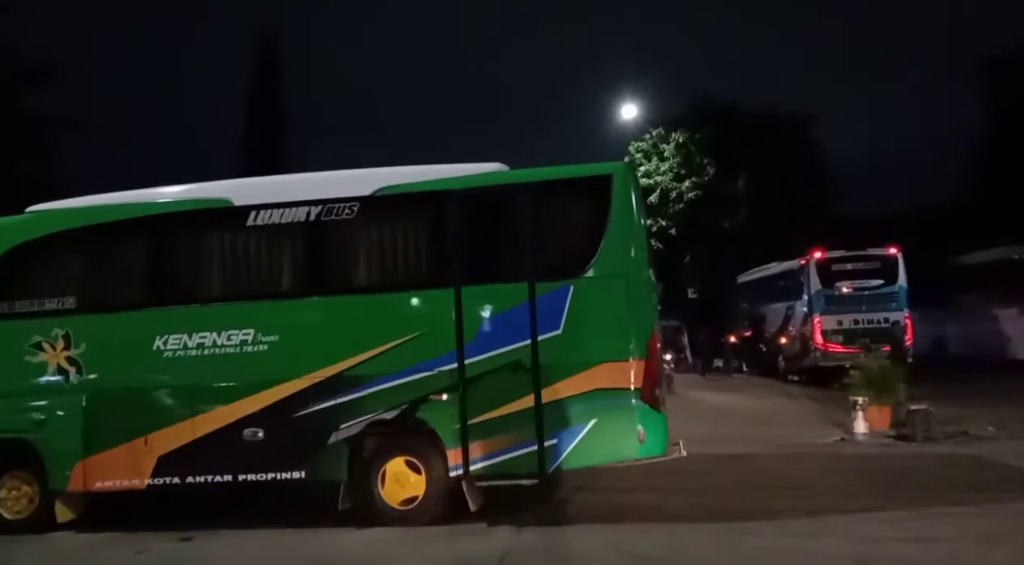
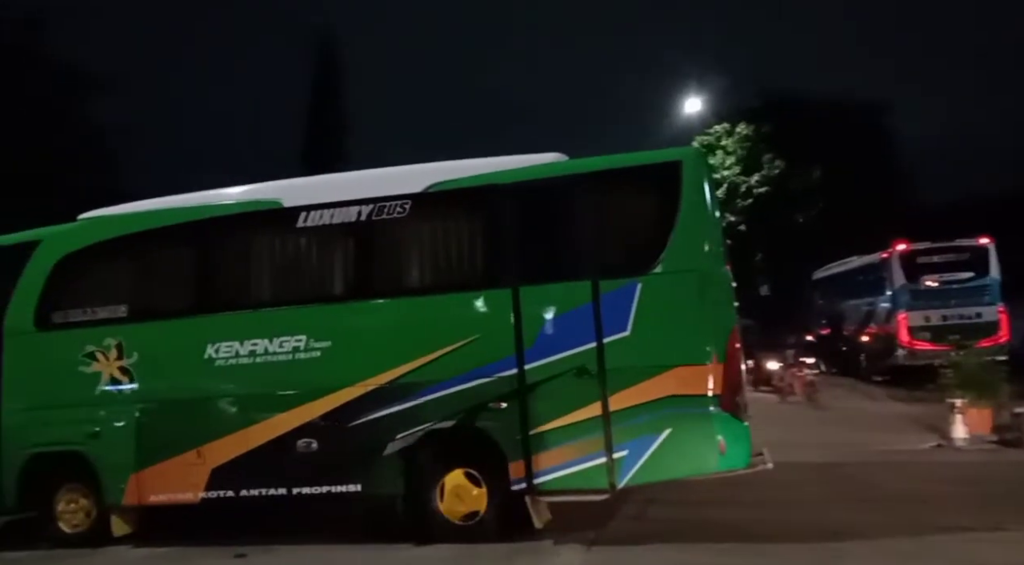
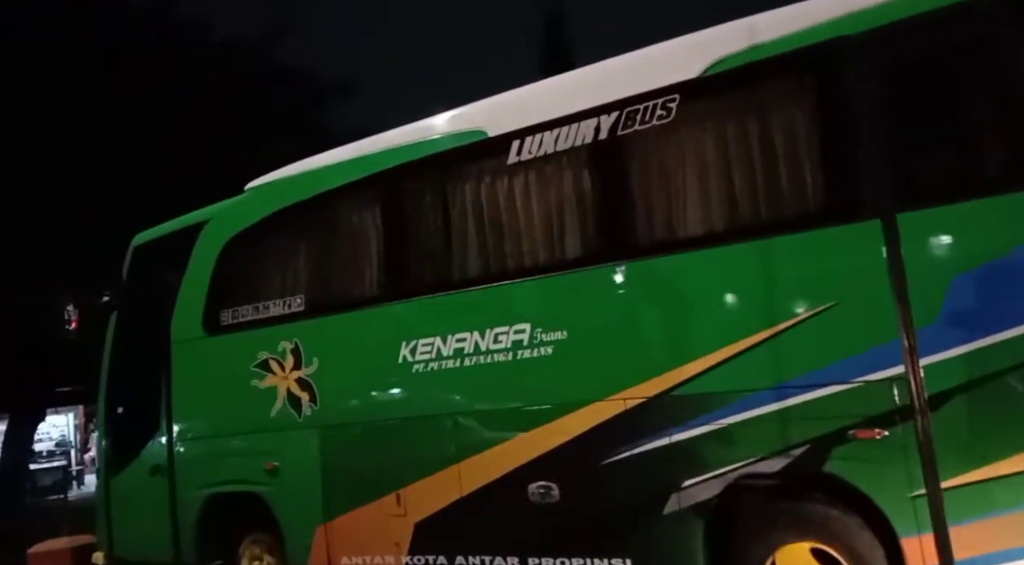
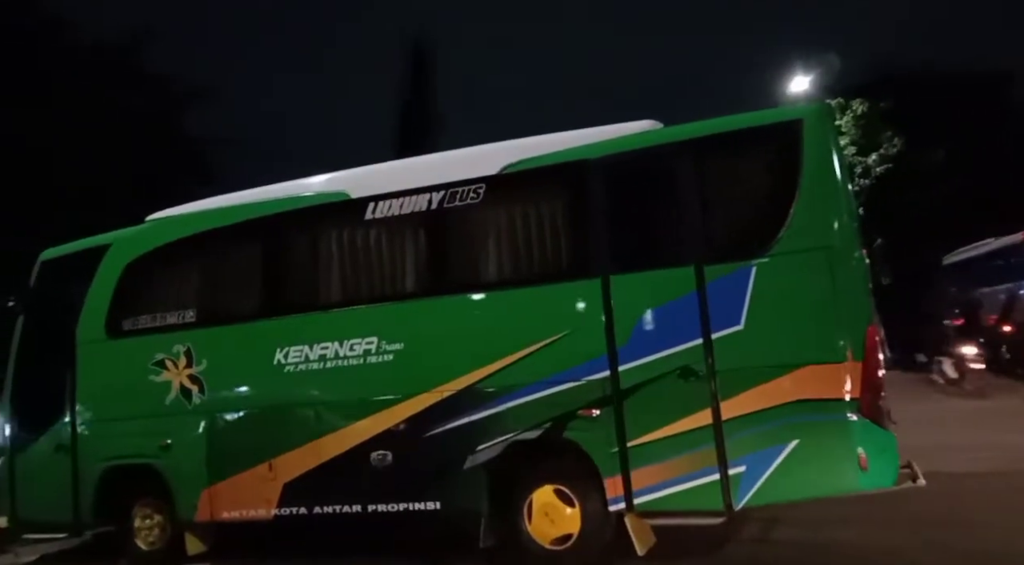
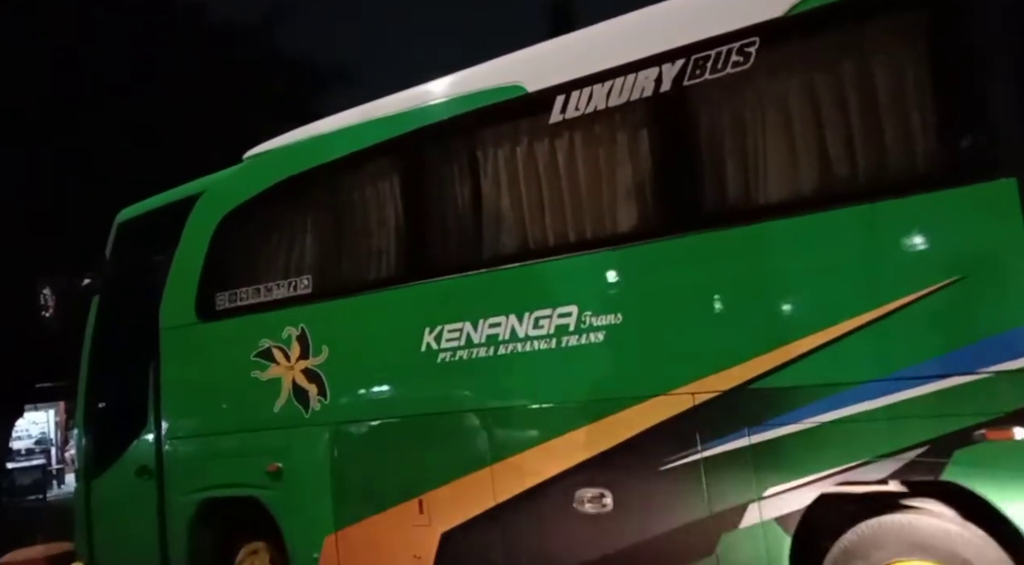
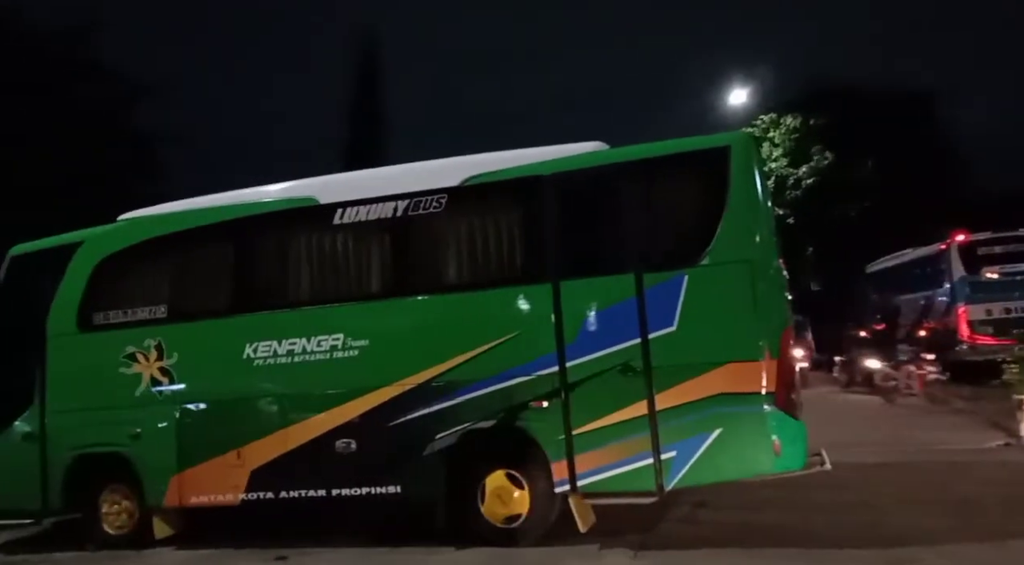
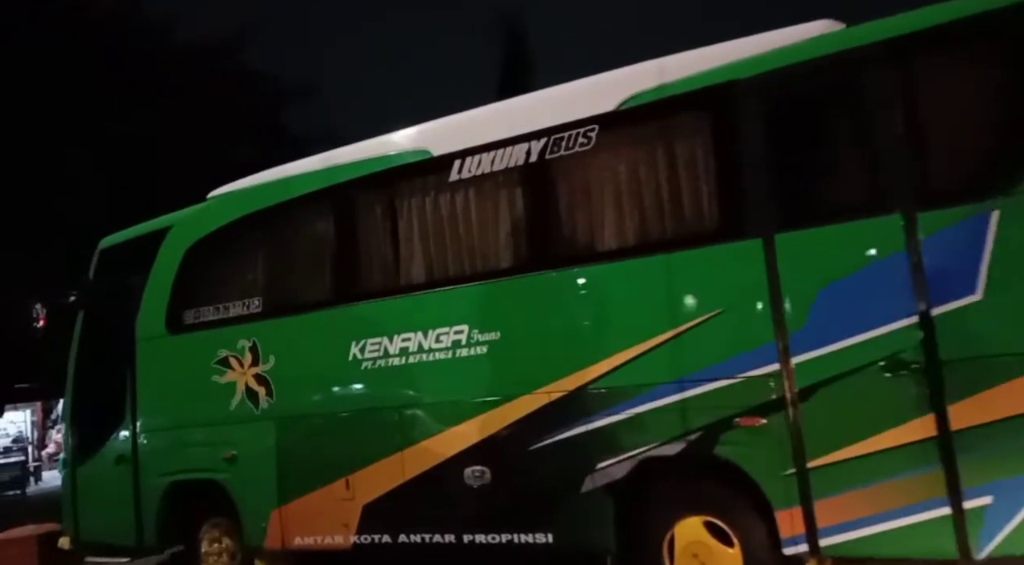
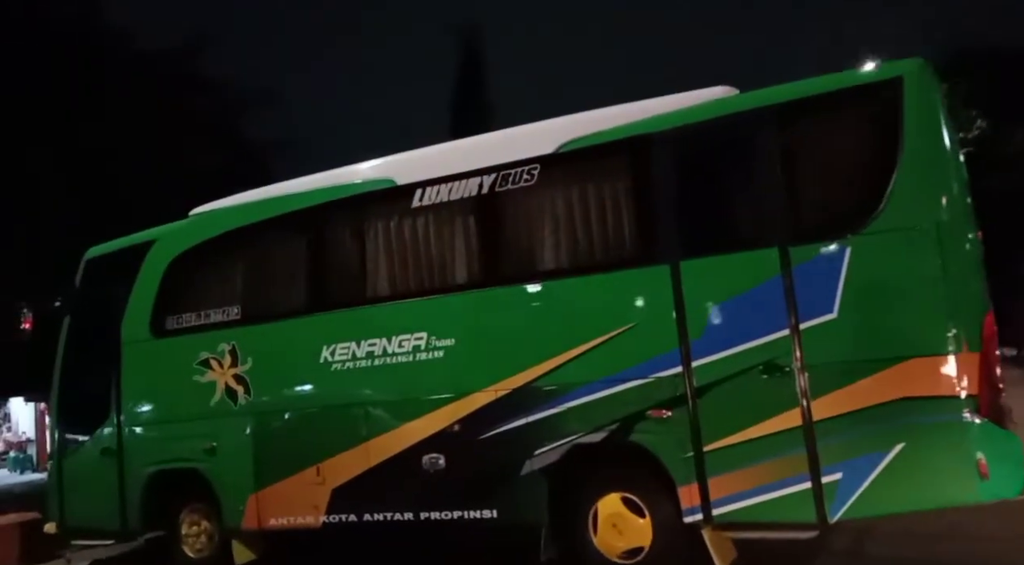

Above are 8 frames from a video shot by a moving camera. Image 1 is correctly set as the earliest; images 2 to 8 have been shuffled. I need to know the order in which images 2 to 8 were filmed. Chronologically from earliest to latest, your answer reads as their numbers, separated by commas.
2, 6, 4, 8, 7, 3, 5
